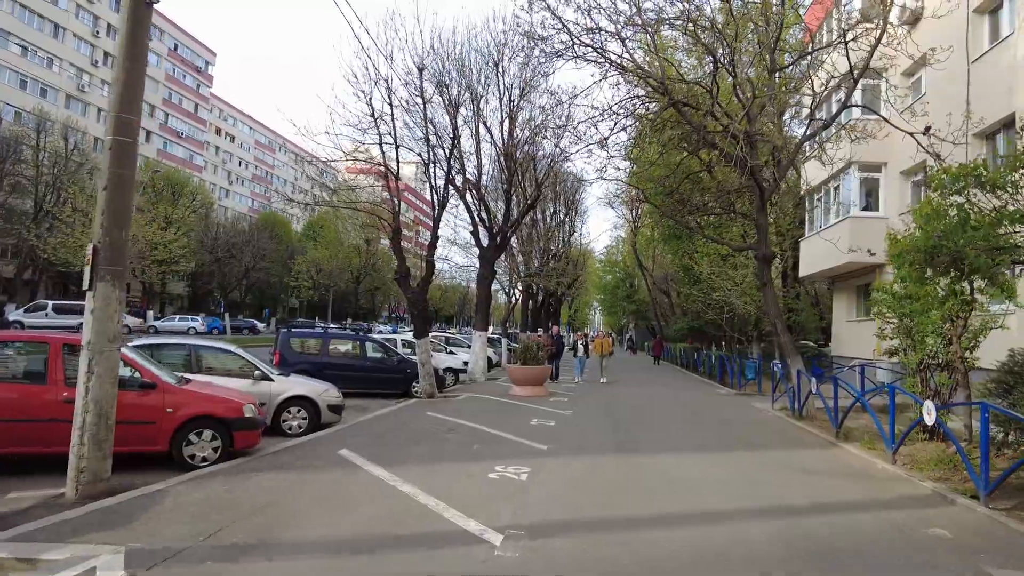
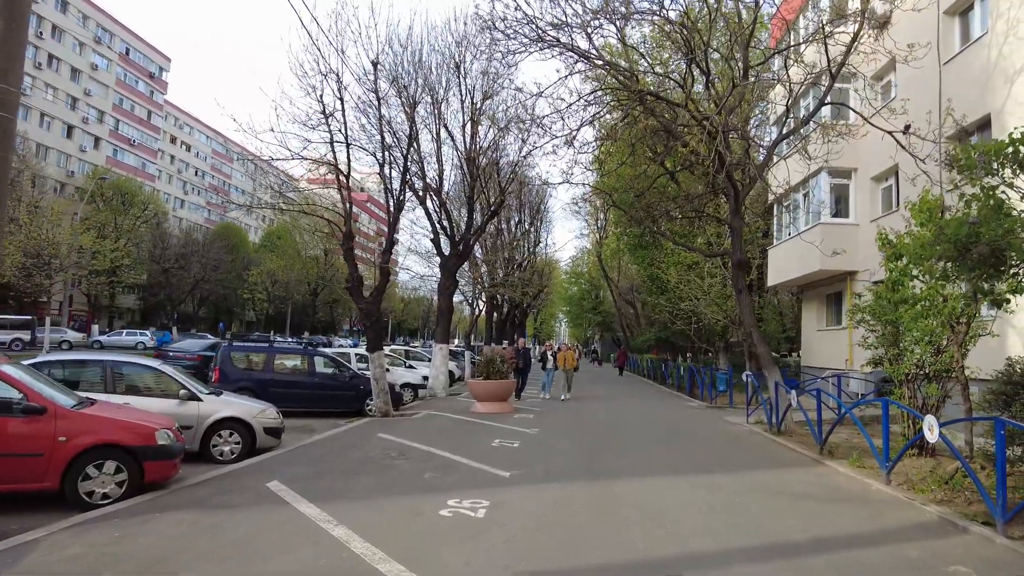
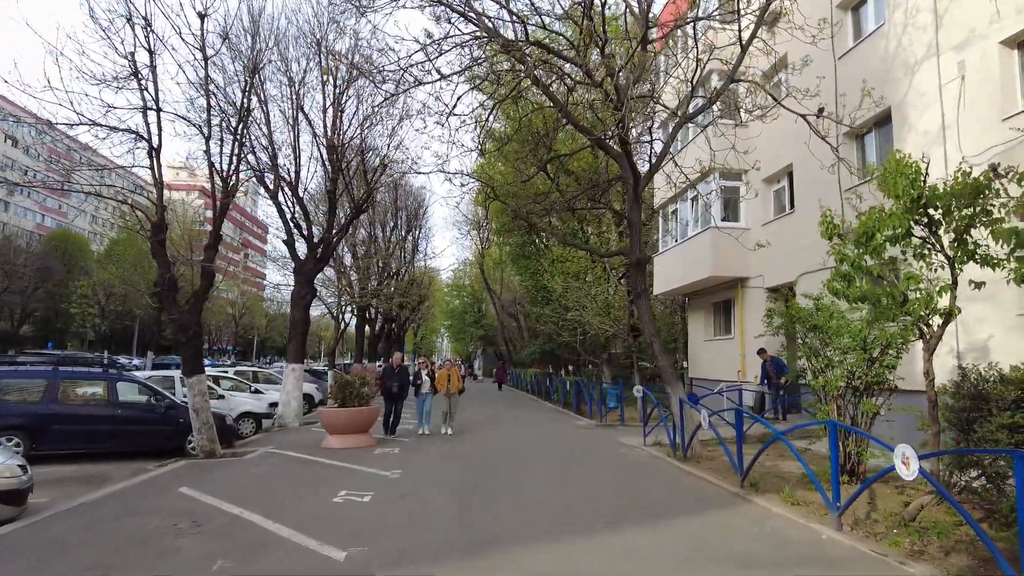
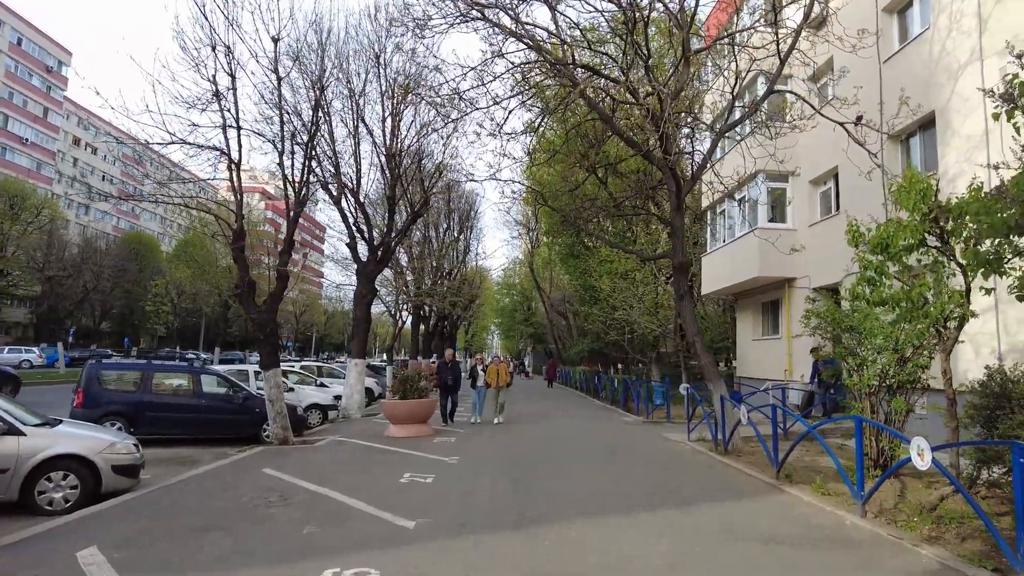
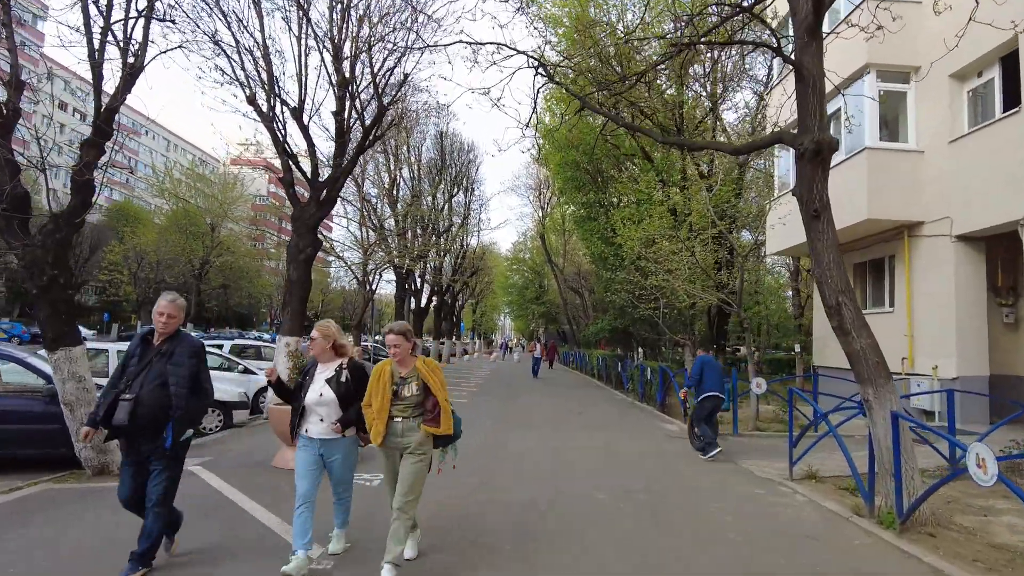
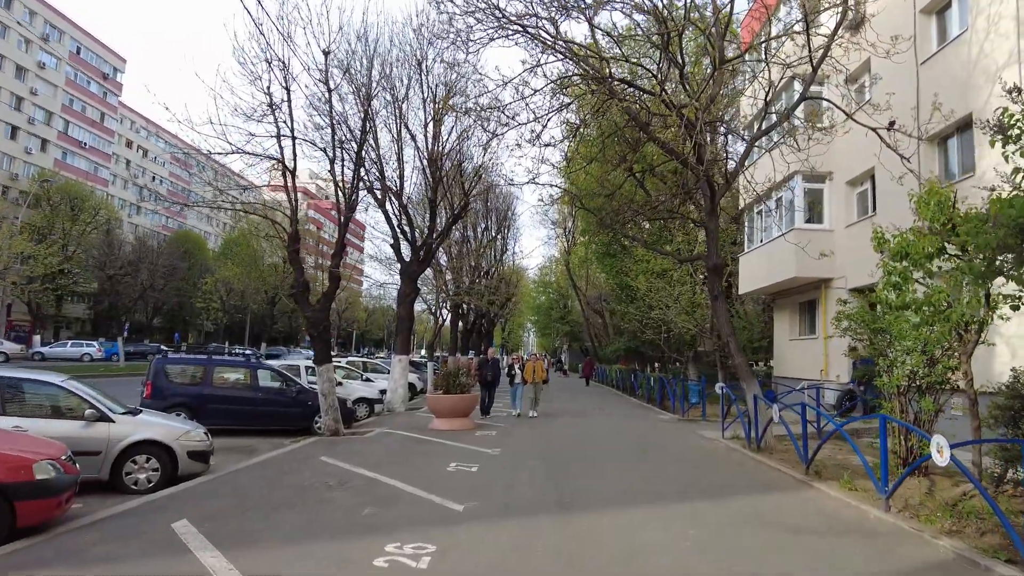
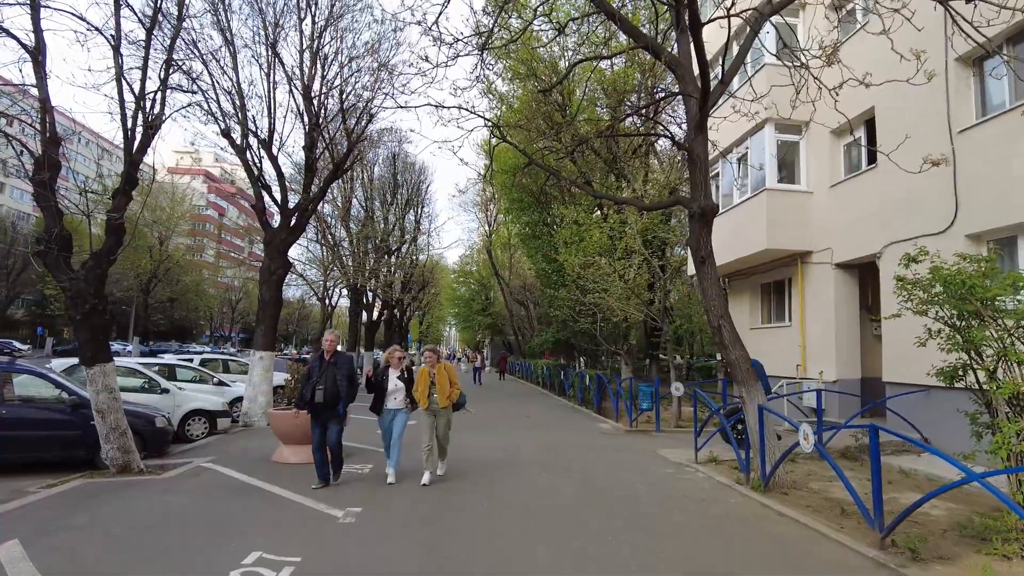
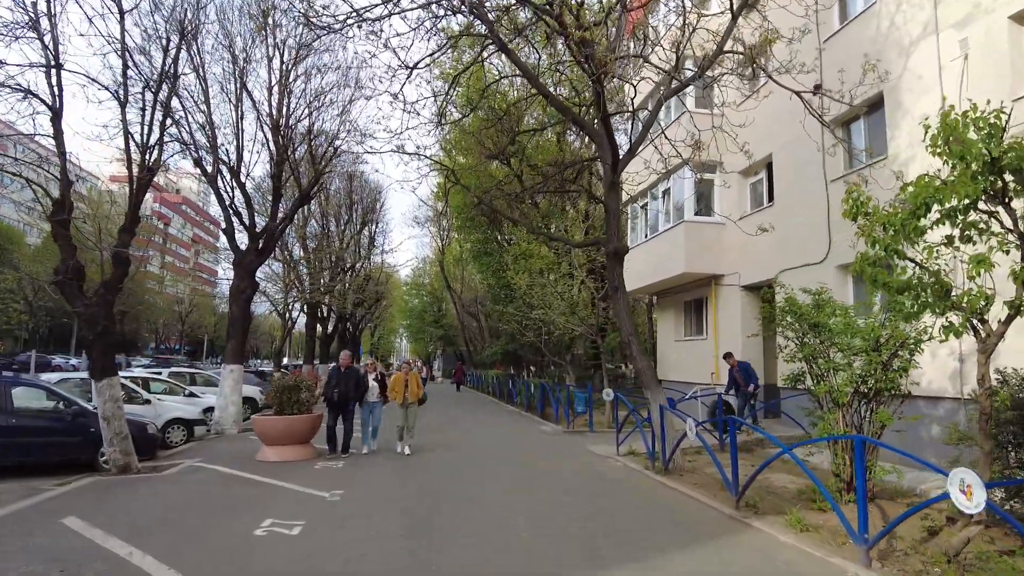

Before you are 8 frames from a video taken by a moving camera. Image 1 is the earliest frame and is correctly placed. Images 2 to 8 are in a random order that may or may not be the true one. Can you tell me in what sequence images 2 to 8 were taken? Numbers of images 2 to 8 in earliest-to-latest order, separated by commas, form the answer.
2, 6, 4, 3, 8, 7, 5
